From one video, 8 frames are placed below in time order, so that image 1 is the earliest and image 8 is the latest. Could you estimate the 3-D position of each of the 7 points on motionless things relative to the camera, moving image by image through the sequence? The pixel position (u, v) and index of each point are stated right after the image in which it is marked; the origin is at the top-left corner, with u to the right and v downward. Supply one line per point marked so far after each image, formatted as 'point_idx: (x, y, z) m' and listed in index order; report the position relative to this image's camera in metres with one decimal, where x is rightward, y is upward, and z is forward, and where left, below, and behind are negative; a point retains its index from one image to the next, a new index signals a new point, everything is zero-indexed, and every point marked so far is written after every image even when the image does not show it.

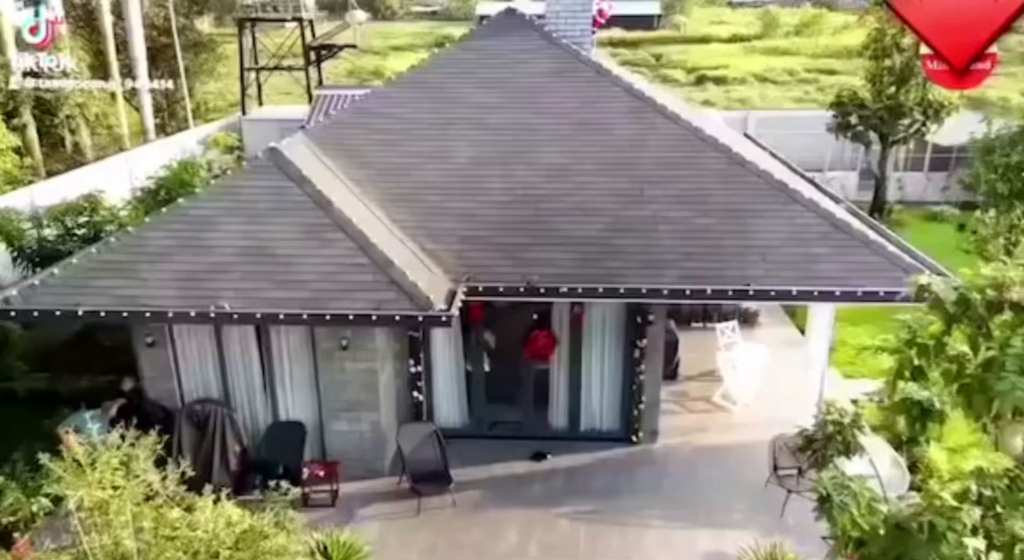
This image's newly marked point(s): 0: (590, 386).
0: (+0.9, -1.2, +8.6) m
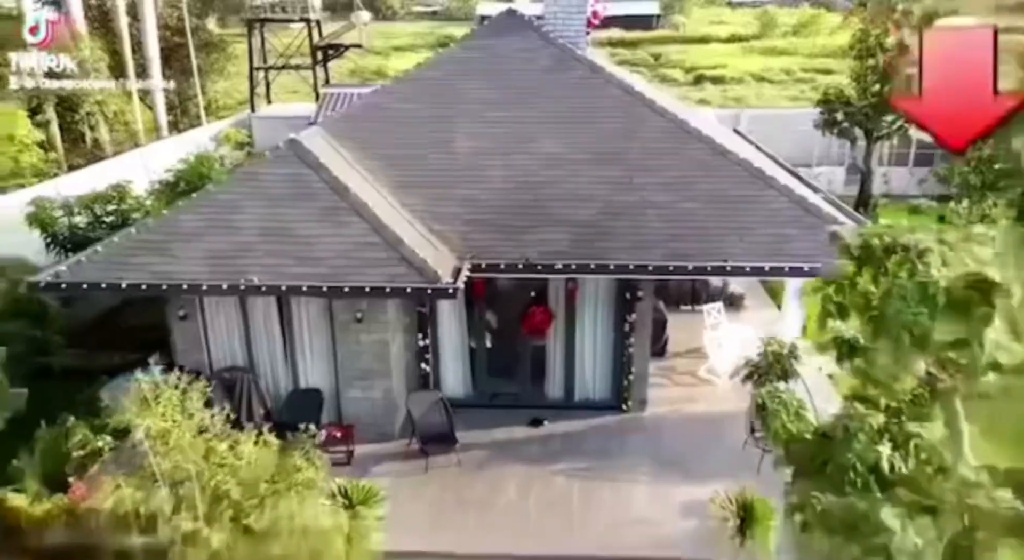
0: (+0.9, -1.0, +9.3) m
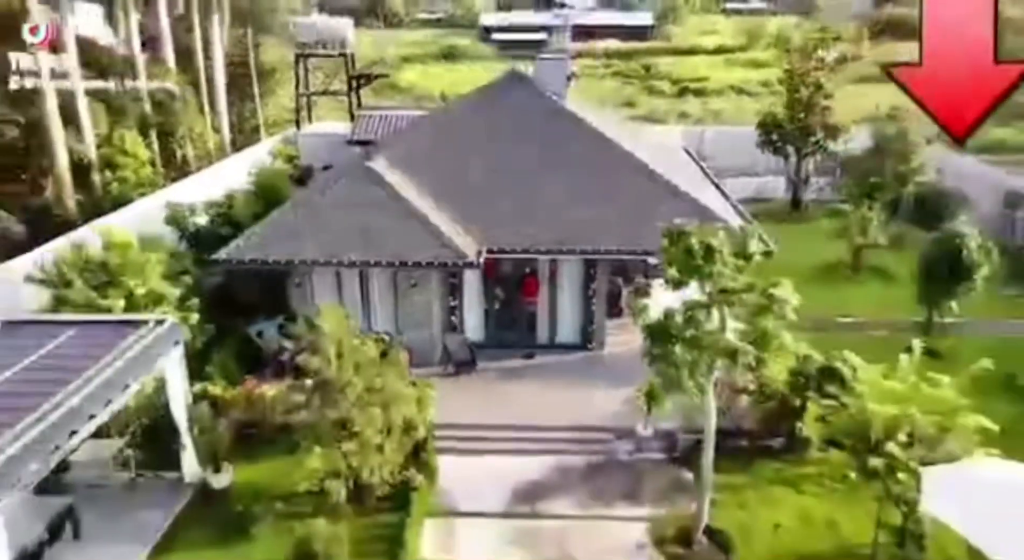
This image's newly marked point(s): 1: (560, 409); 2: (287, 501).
0: (+0.9, -0.6, +14.0) m
1: (+0.7, -2.1, +12.3) m
2: (-2.9, -2.9, +10.2) m
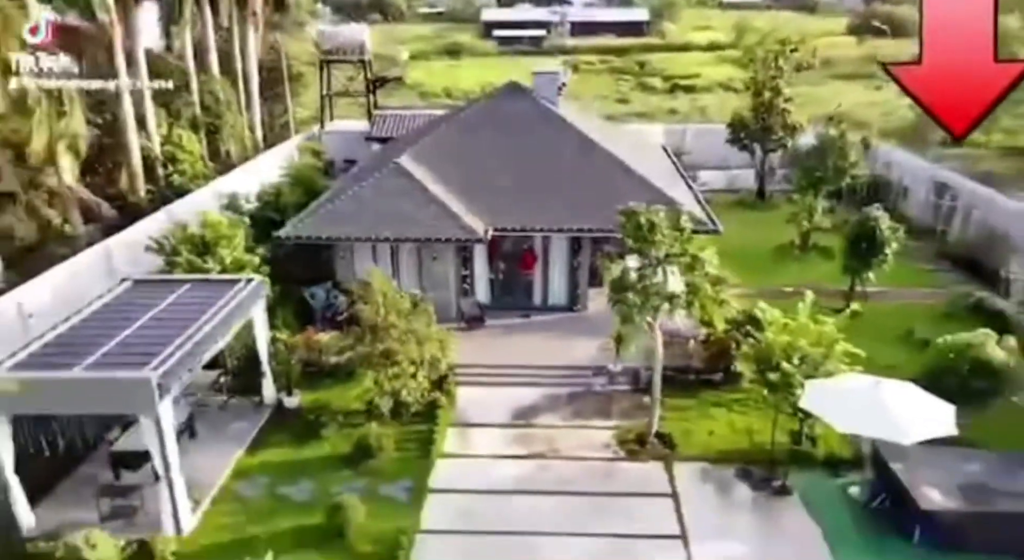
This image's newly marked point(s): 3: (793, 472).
0: (+0.9, 0.0, +17.3) m
1: (+0.7, -1.5, +15.6) m
2: (-2.9, -2.4, +13.6) m
3: (+4.4, -3.0, +12.0) m
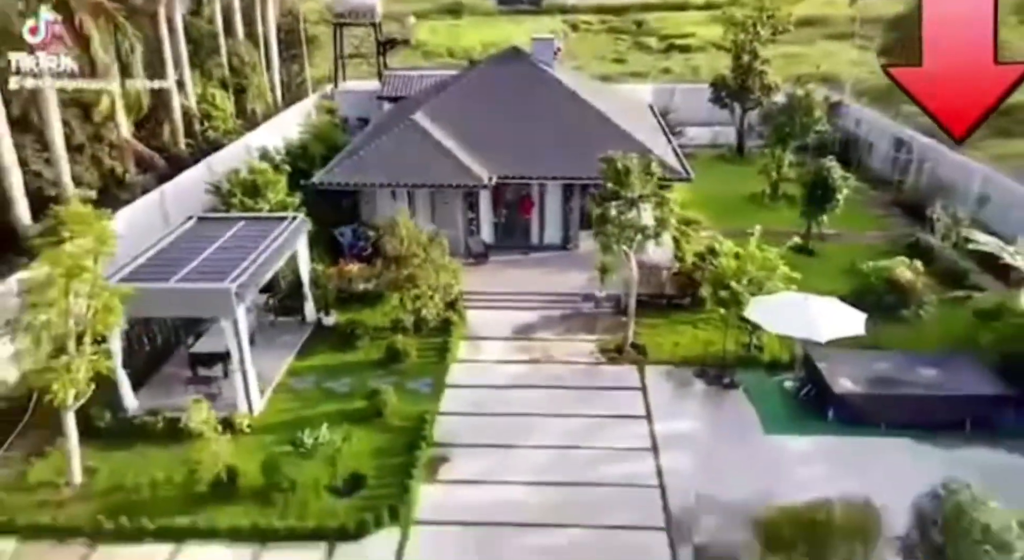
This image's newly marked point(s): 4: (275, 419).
0: (+0.9, +1.5, +20.0) m
1: (+0.8, -0.1, +18.4) m
2: (-2.9, -1.0, +16.3) m
3: (+4.4, -1.8, +14.8) m
4: (-4.1, -2.4, +13.3) m
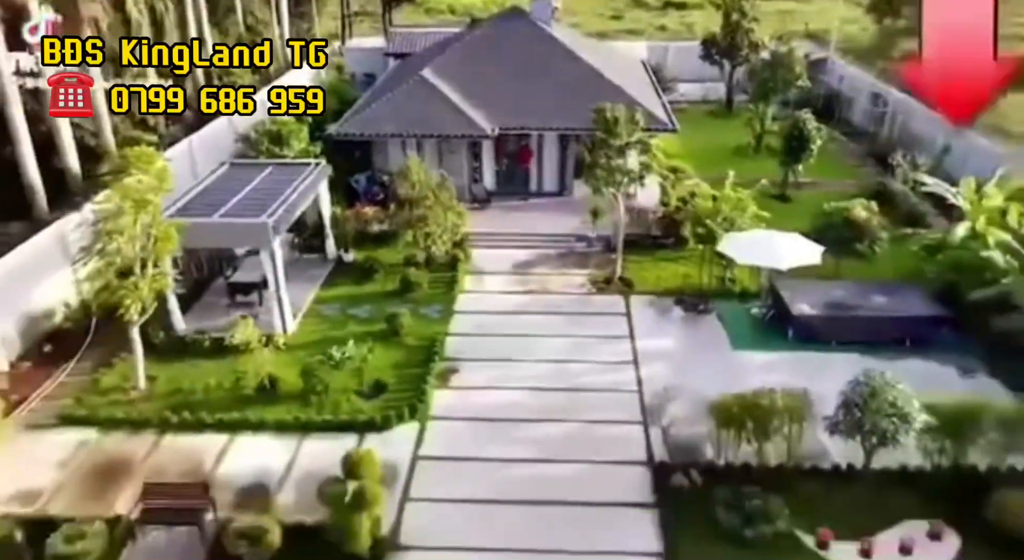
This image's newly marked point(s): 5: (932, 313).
0: (+0.9, +3.1, +21.7) m
1: (+0.8, +1.4, +20.2) m
2: (-2.9, +0.4, +18.2) m
3: (+4.4, -0.4, +16.8) m
4: (-4.1, -1.1, +15.3) m
5: (+7.9, -0.6, +14.6) m
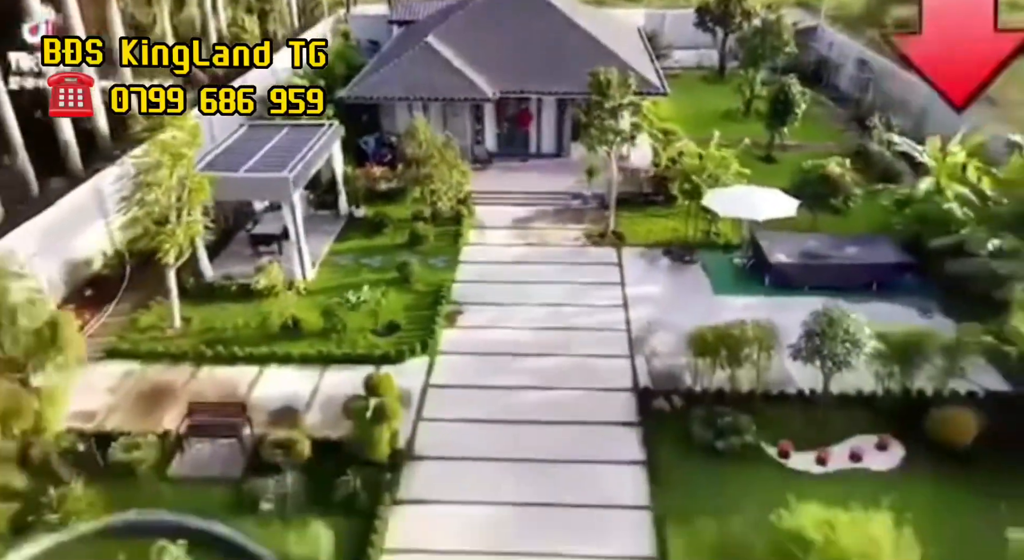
0: (+0.9, +4.4, +23.0) m
1: (+0.8, +2.7, +21.5) m
2: (-2.9, +1.5, +19.6) m
3: (+4.4, +0.7, +18.1) m
4: (-4.1, -0.1, +16.7) m
5: (+7.9, +0.4, +16.0) m
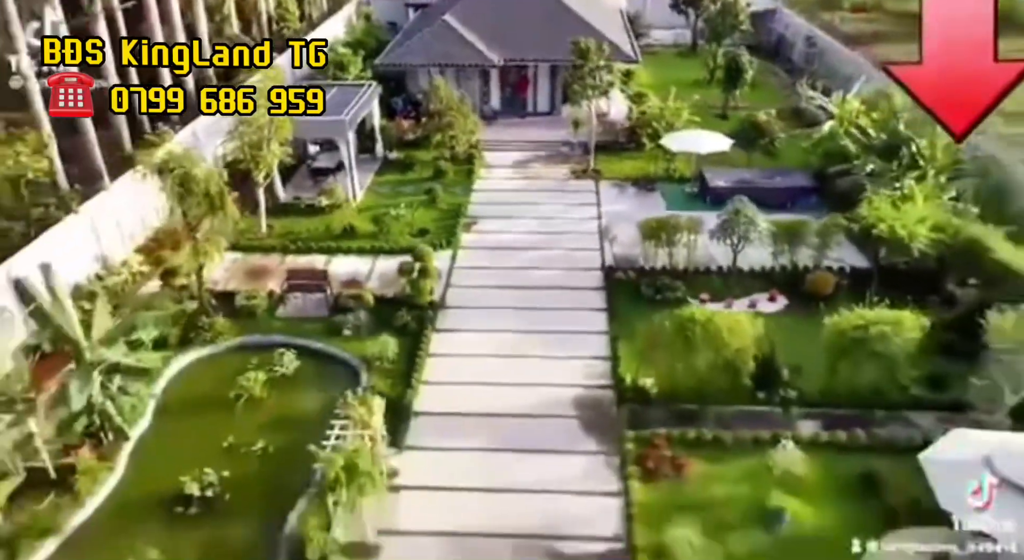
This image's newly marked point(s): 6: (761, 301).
0: (+1.0, +6.7, +28.1) m
1: (+0.8, +5.0, +26.6) m
2: (-2.8, +3.8, +24.7) m
3: (+4.5, +2.9, +23.3) m
4: (-4.0, +2.2, +21.9) m
5: (+8.0, +2.6, +21.1) m
6: (+5.5, -0.4, +16.9) m
